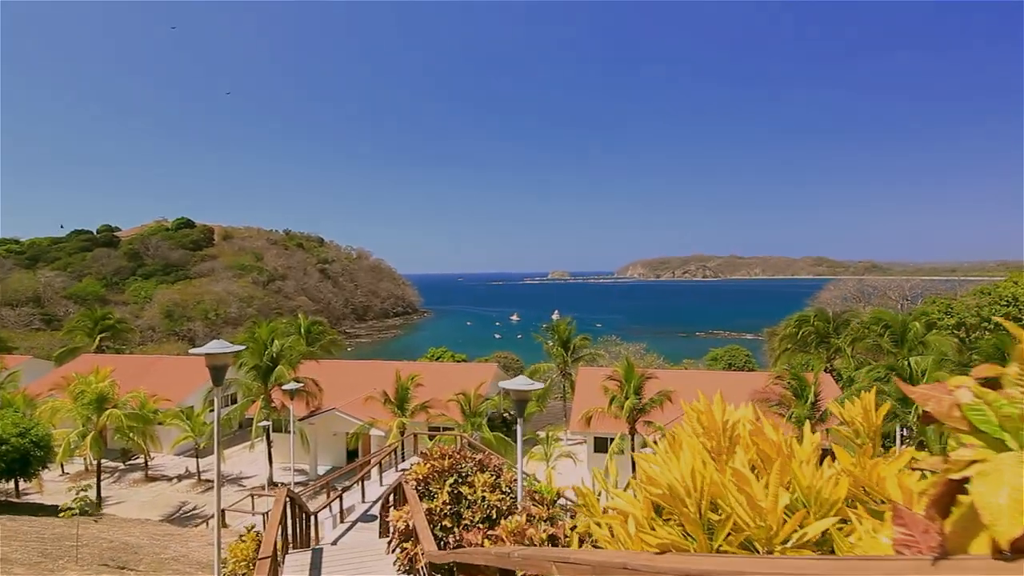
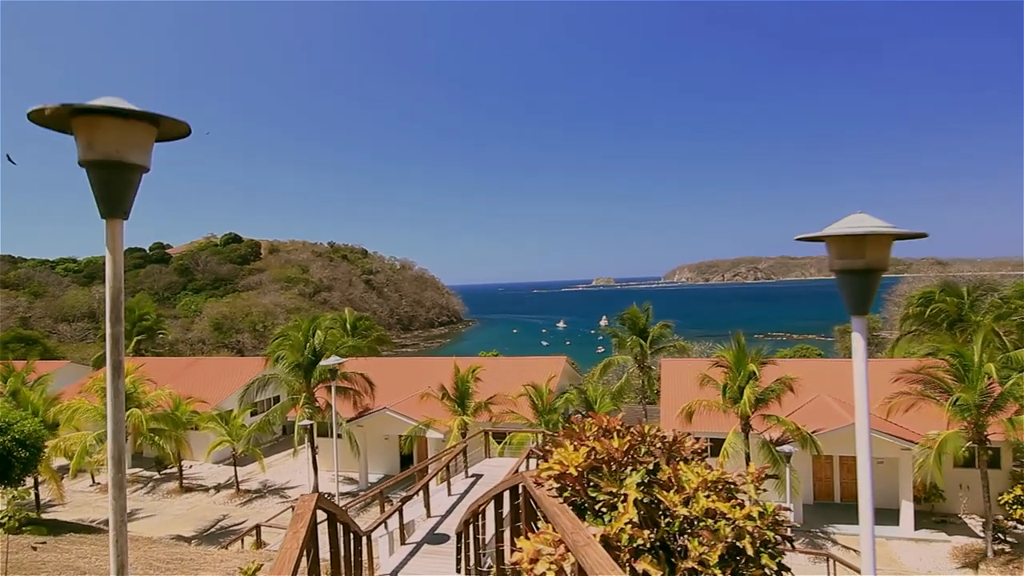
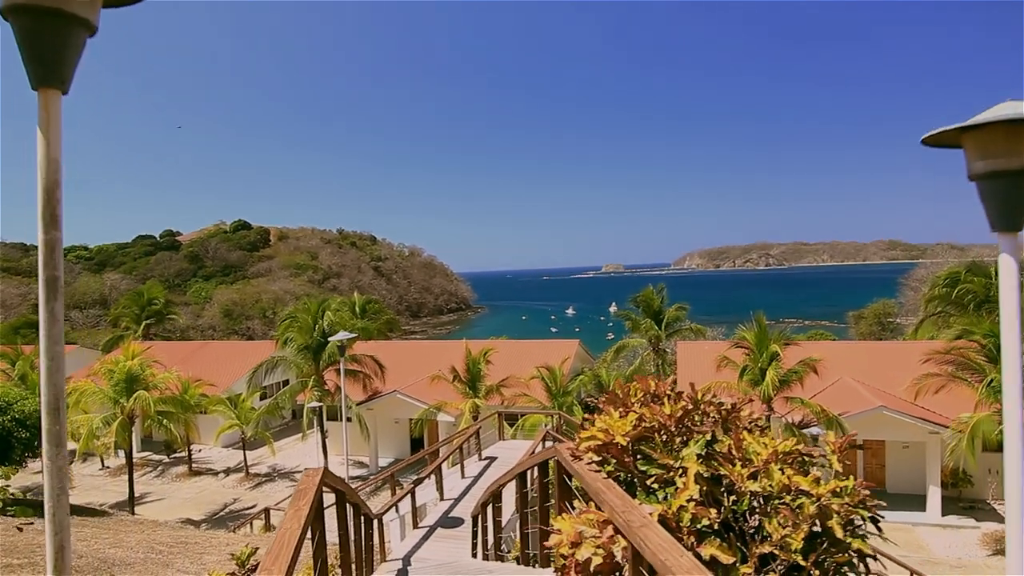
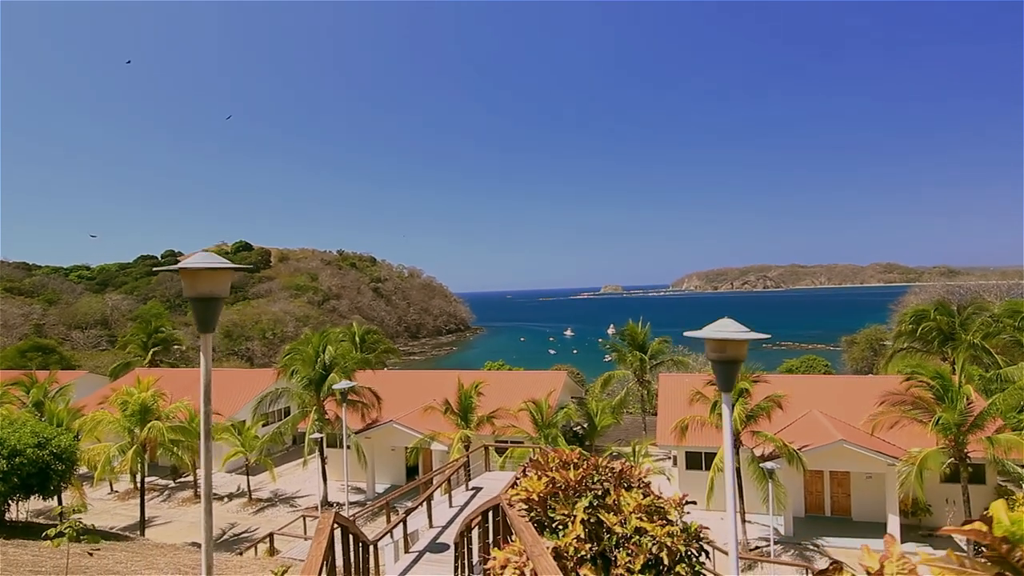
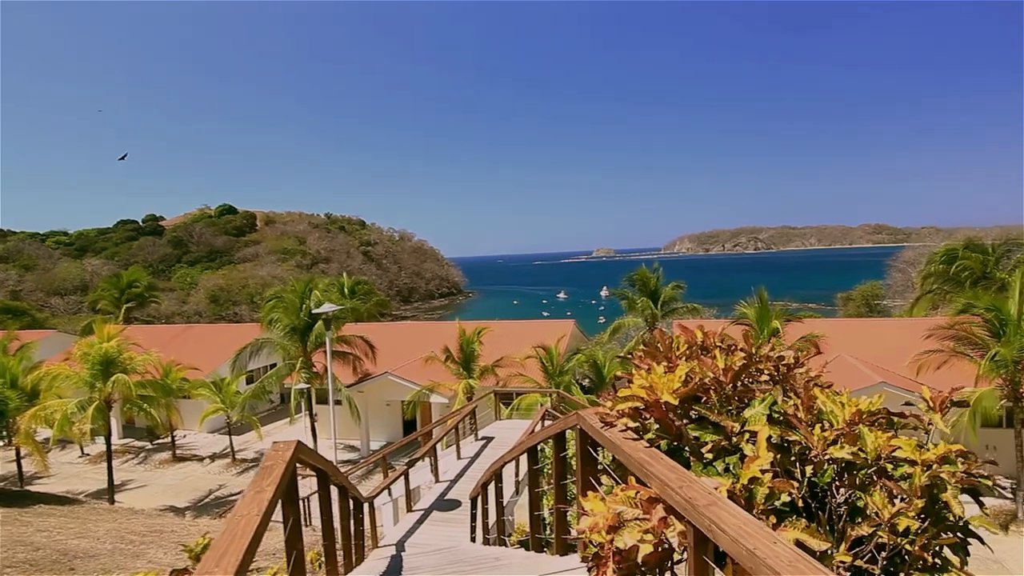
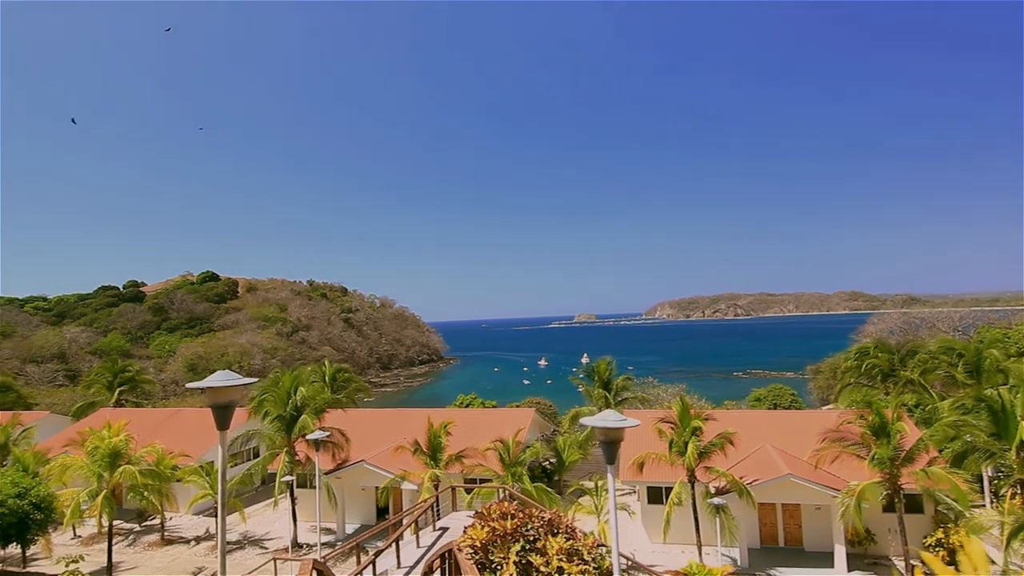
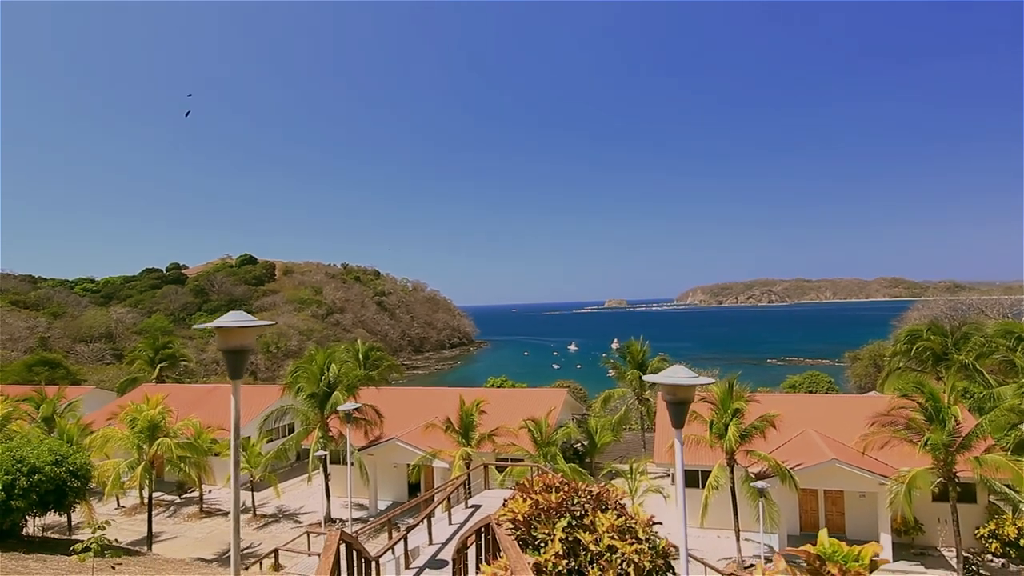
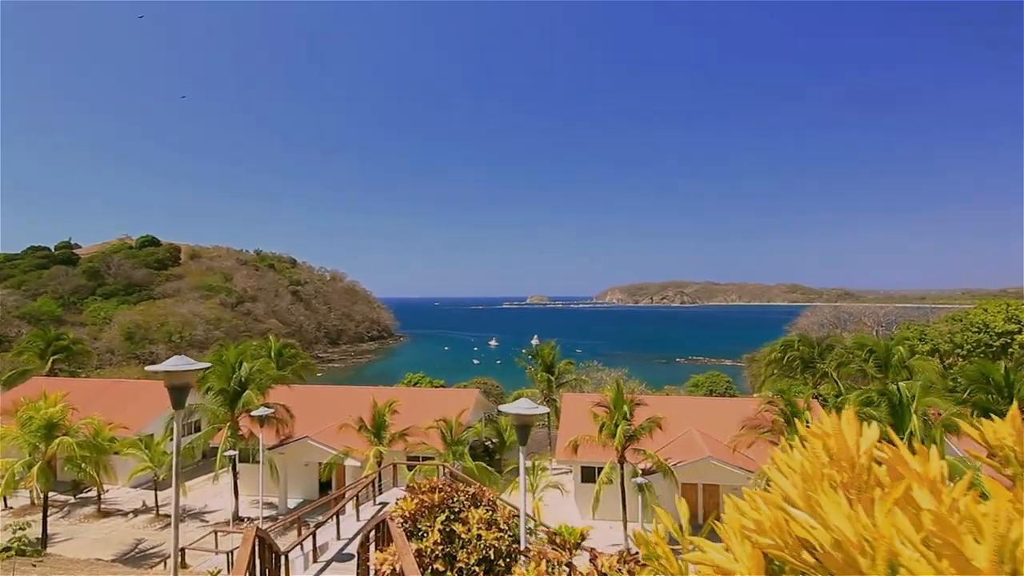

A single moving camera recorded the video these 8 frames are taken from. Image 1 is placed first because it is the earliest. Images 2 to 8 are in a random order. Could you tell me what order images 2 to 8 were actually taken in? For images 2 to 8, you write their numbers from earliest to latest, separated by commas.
8, 6, 7, 4, 2, 3, 5
